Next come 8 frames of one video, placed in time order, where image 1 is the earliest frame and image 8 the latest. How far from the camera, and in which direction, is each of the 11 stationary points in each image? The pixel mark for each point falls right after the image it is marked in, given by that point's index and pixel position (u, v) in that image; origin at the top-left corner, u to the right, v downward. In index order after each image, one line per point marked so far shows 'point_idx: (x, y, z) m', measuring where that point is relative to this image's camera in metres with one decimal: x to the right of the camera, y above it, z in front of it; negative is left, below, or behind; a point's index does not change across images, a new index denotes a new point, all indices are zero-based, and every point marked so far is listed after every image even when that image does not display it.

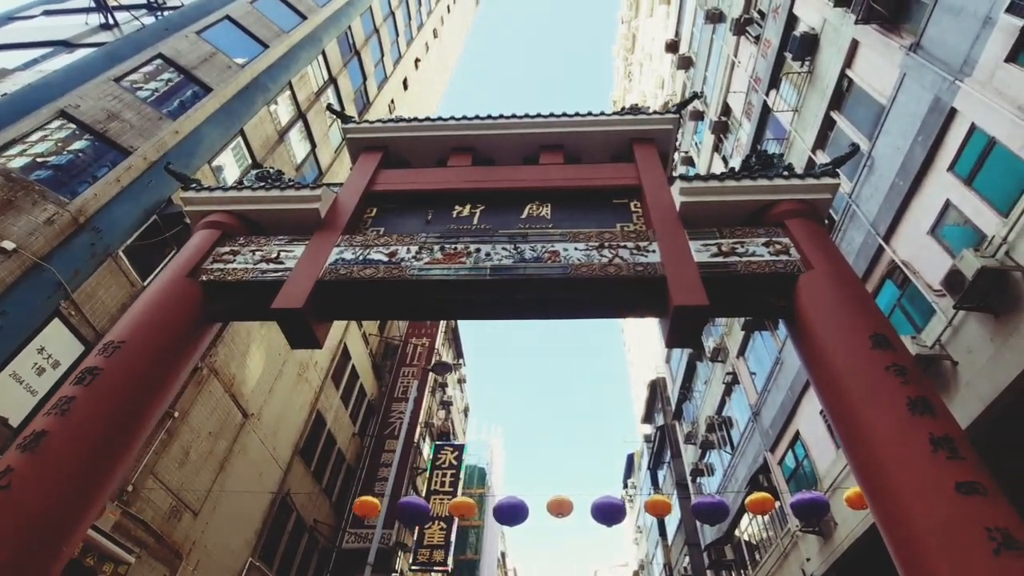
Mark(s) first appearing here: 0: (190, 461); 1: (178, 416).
0: (-7.0, -3.8, +11.1) m
1: (-7.1, -2.7, +10.9) m
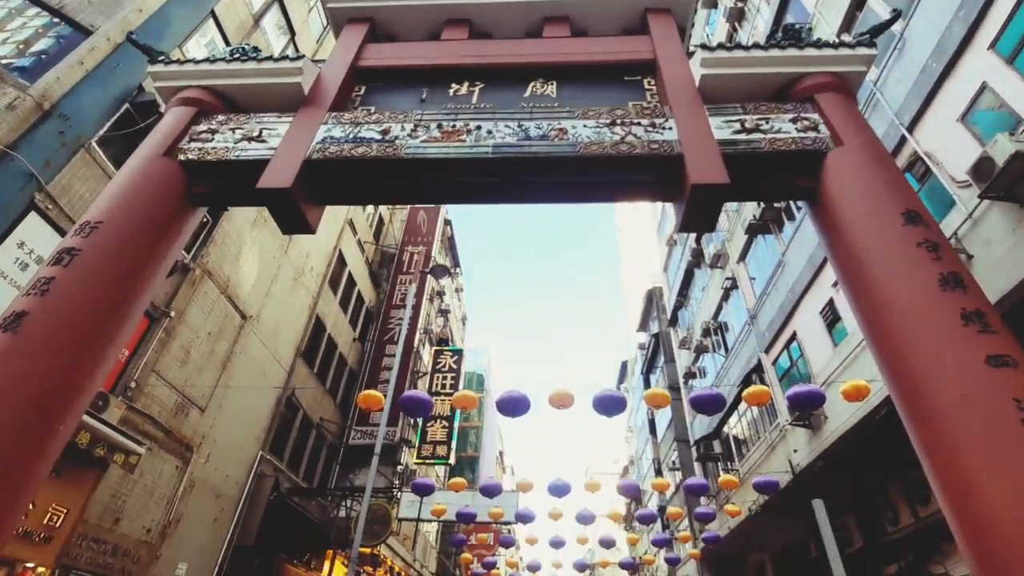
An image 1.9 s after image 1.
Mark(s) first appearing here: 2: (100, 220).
0: (-7.0, -1.6, +11.2) m
1: (-7.1, -0.6, +10.7) m
2: (-4.3, +0.7, +5.3) m
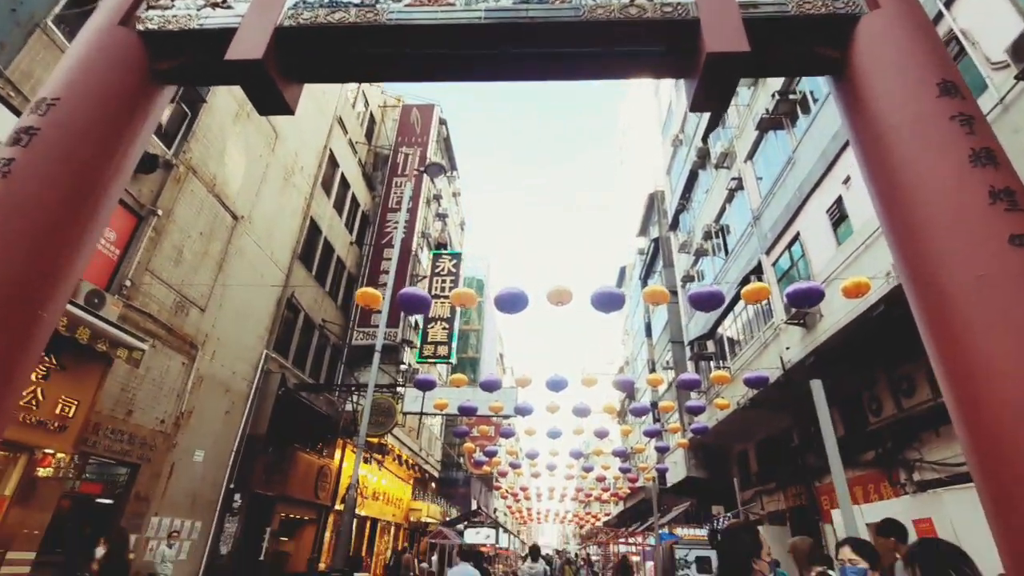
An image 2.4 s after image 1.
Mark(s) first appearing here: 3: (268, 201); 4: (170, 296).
0: (-7.0, +0.6, +11.0) m
1: (-7.1, +1.5, +10.4) m
2: (-4.3, +1.8, +4.9) m
3: (-6.7, +2.4, +14.1) m
4: (-7.0, -0.2, +10.6) m
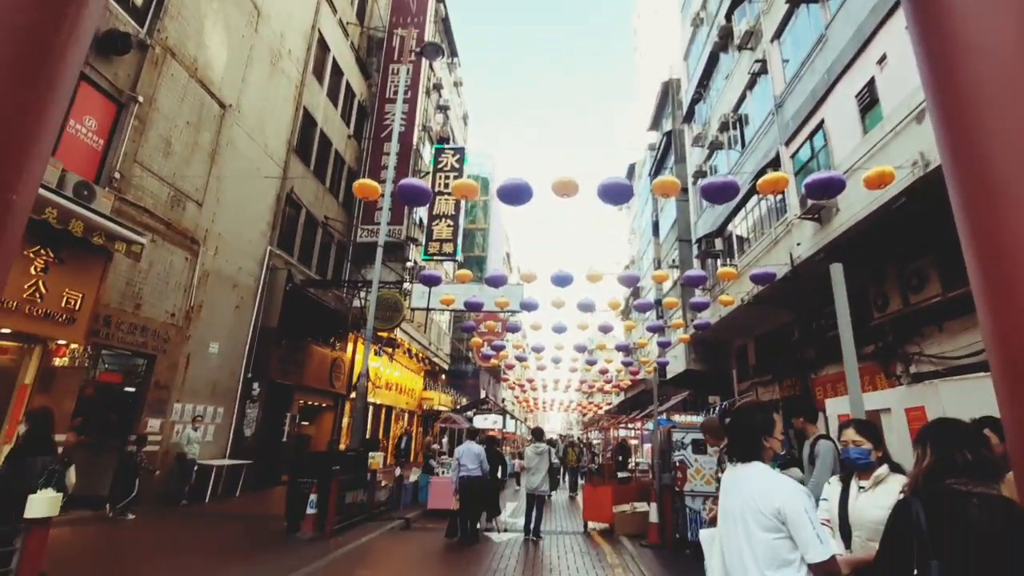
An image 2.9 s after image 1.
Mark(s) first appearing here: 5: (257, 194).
0: (-6.9, +2.8, +10.5) m
1: (-7.0, +3.6, +9.8) m
2: (-4.3, +2.8, +4.2) m
3: (-6.6, +5.2, +13.3) m
4: (-7.0, +2.0, +10.3) m
5: (-6.6, +2.4, +13.2) m
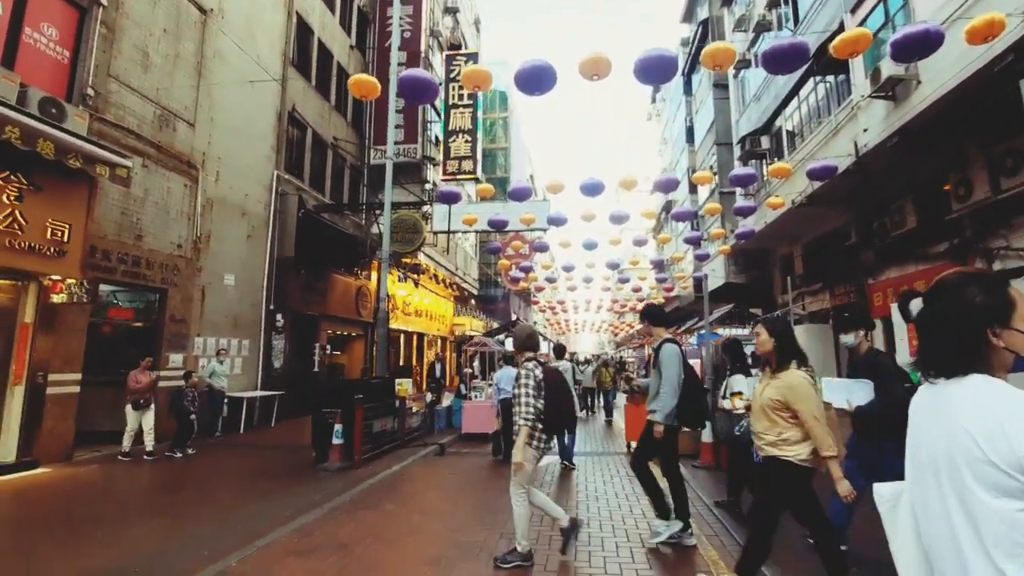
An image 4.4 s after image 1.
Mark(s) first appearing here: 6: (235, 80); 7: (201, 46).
0: (-6.6, +4.1, +9.5) m
1: (-6.8, +4.8, +8.6) m
2: (-4.3, +3.3, +3.1) m
3: (-6.3, +6.9, +11.8) m
4: (-6.6, +3.3, +9.3) m
5: (-6.1, +4.2, +12.2) m
6: (-6.2, +4.7, +11.5) m
7: (-6.4, +5.0, +10.6) m
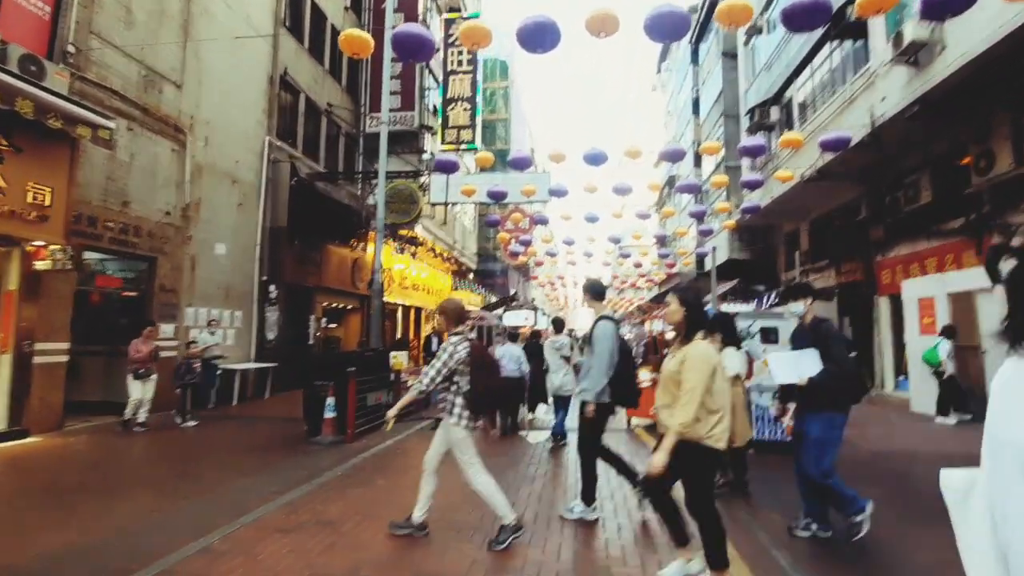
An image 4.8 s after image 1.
0: (-6.5, +4.7, +9.0) m
1: (-6.7, +5.3, +8.1) m
2: (-4.3, +3.6, +2.6) m
3: (-6.2, +7.5, +11.2) m
4: (-6.5, +3.8, +8.8) m
5: (-6.1, +4.9, +11.7) m
6: (-6.2, +5.3, +11.0) m
7: (-6.4, +5.6, +10.0) m
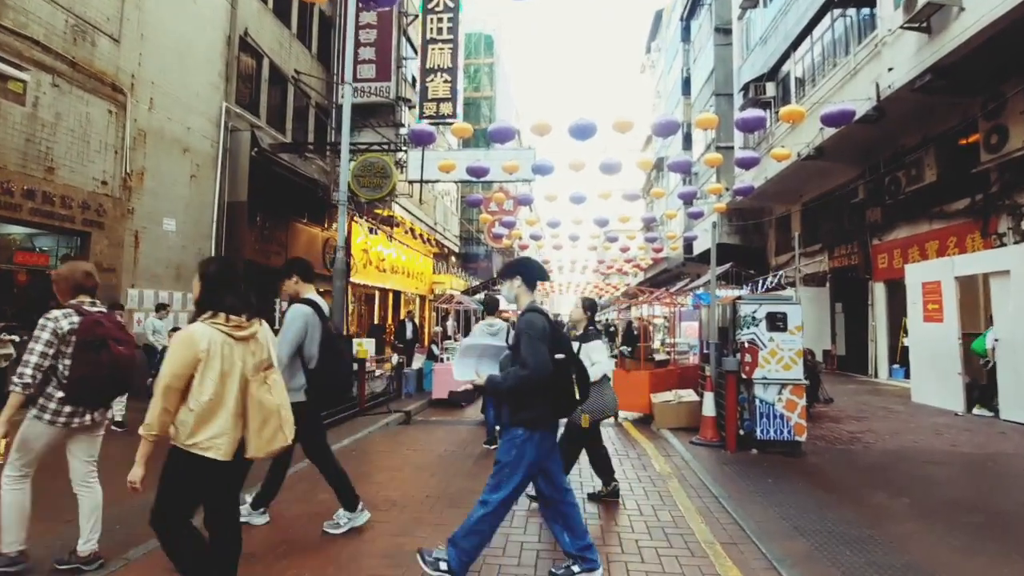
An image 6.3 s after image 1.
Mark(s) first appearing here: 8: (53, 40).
0: (-6.9, +5.0, +7.8) m
1: (-7.0, +5.6, +6.9) m
2: (-4.4, +3.7, +1.6) m
3: (-6.6, +7.9, +9.9) m
4: (-6.9, +4.2, +7.7) m
5: (-6.5, +5.3, +10.5) m
6: (-6.6, +5.7, +9.9) m
7: (-6.7, +6.0, +8.9) m
8: (-6.9, +3.7, +7.6) m
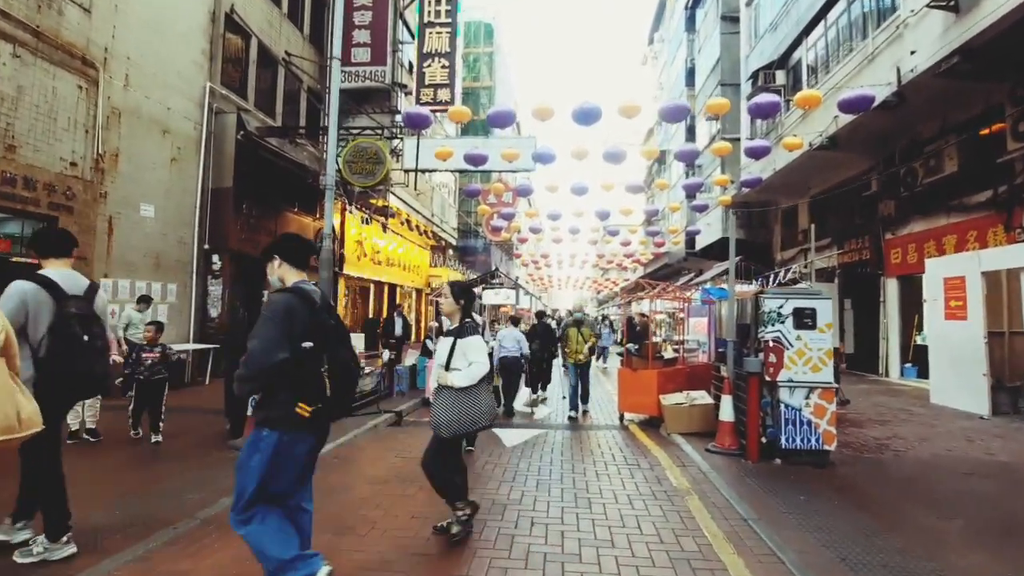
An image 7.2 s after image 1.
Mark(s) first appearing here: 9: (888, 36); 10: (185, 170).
0: (-6.8, +5.2, +7.2) m
1: (-7.0, +5.7, +6.3) m
2: (-4.4, +3.8, +1.0) m
3: (-6.5, +8.1, +9.3) m
4: (-6.8, +4.3, +7.1) m
5: (-6.5, +5.5, +9.9) m
6: (-6.5, +5.9, +9.2) m
7: (-6.7, +6.2, +8.2) m
8: (-6.8, +3.9, +7.0) m
9: (+7.5, +5.0, +10.2) m
10: (-6.5, +2.3, +10.2) m
